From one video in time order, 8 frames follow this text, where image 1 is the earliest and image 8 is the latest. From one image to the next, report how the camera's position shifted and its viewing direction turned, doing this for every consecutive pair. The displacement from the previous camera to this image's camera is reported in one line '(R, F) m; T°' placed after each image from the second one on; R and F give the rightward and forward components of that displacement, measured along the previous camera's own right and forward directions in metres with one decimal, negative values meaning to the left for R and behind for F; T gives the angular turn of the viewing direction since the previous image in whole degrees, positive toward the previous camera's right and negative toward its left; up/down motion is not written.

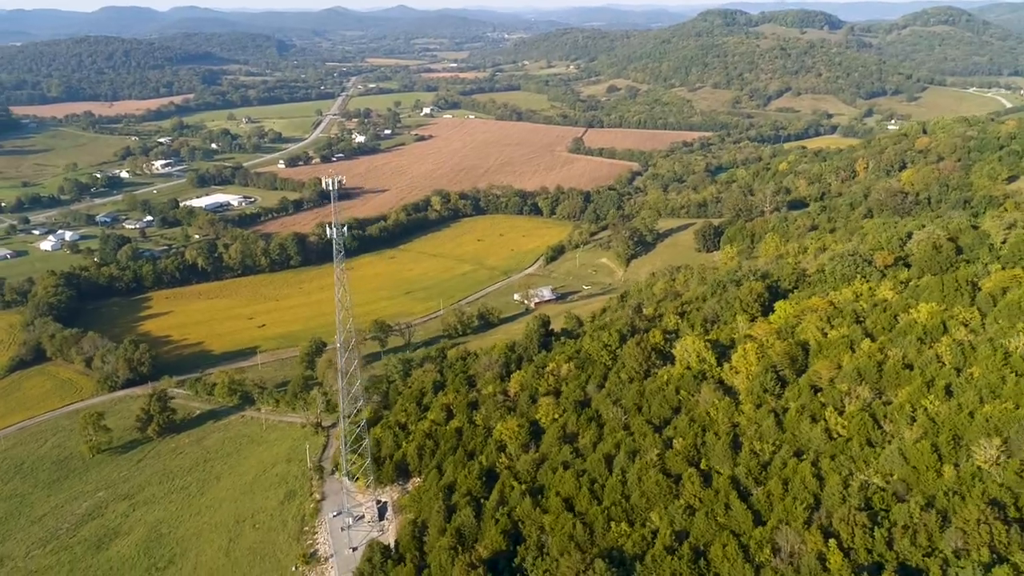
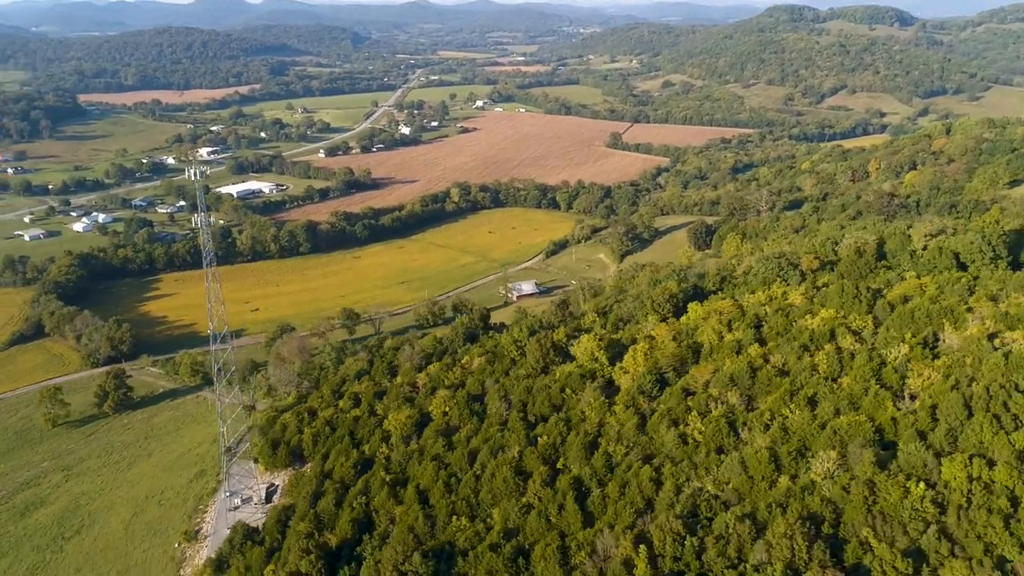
(+6.5, +0.4) m; -5°
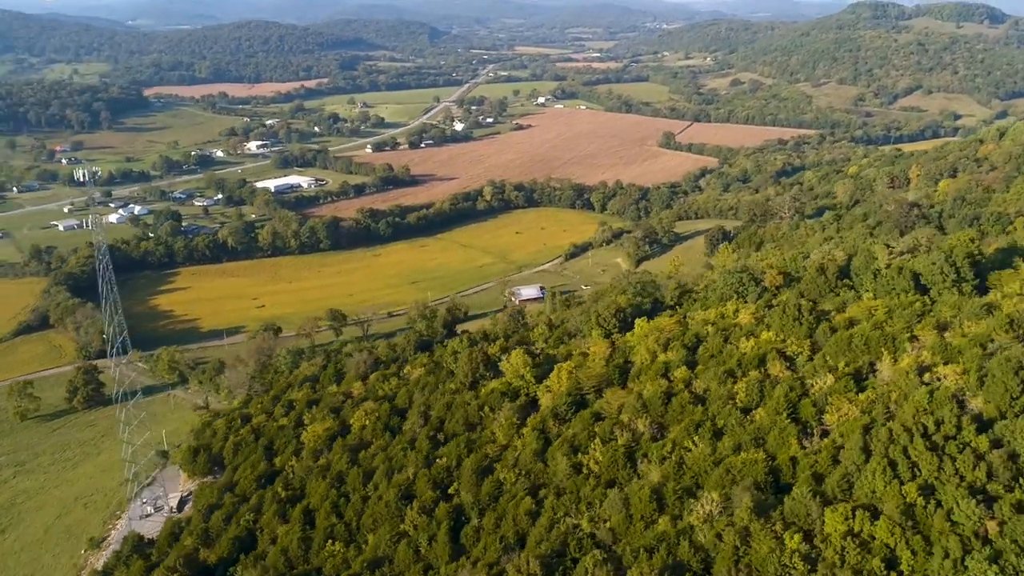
(+5.2, +1.8) m; -5°
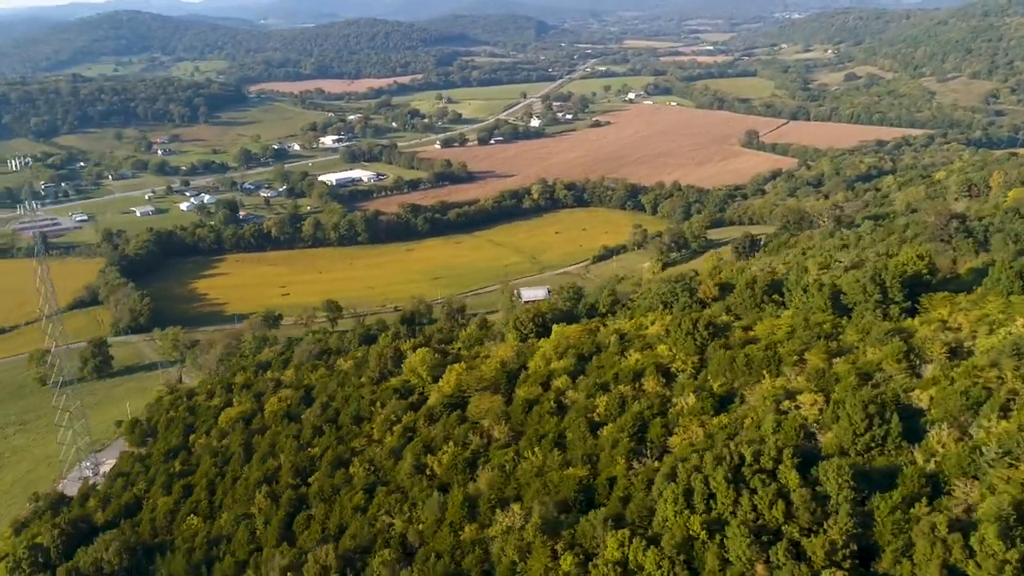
(+6.9, +1.9) m; -8°
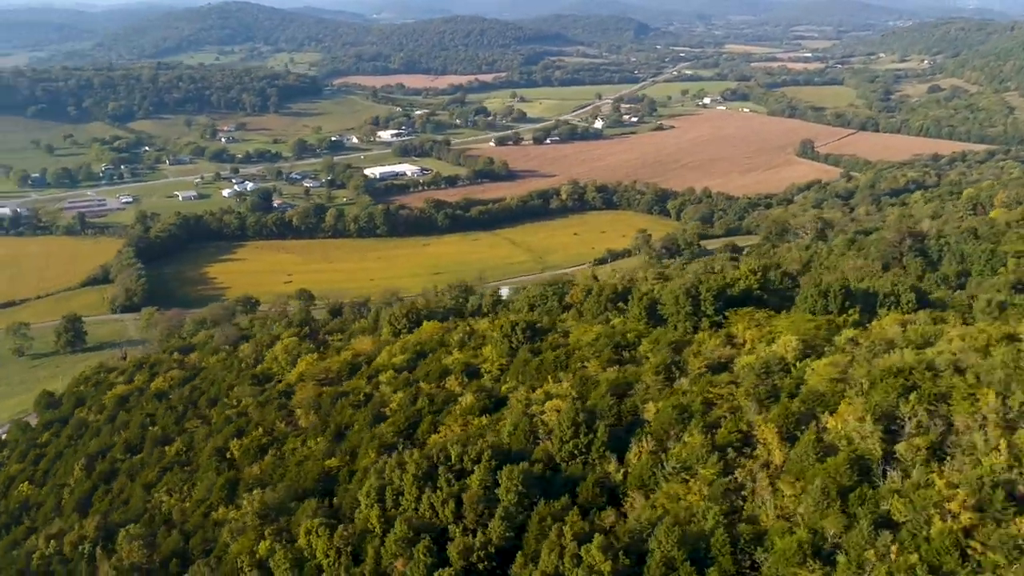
(+7.8, -0.2) m; -6°
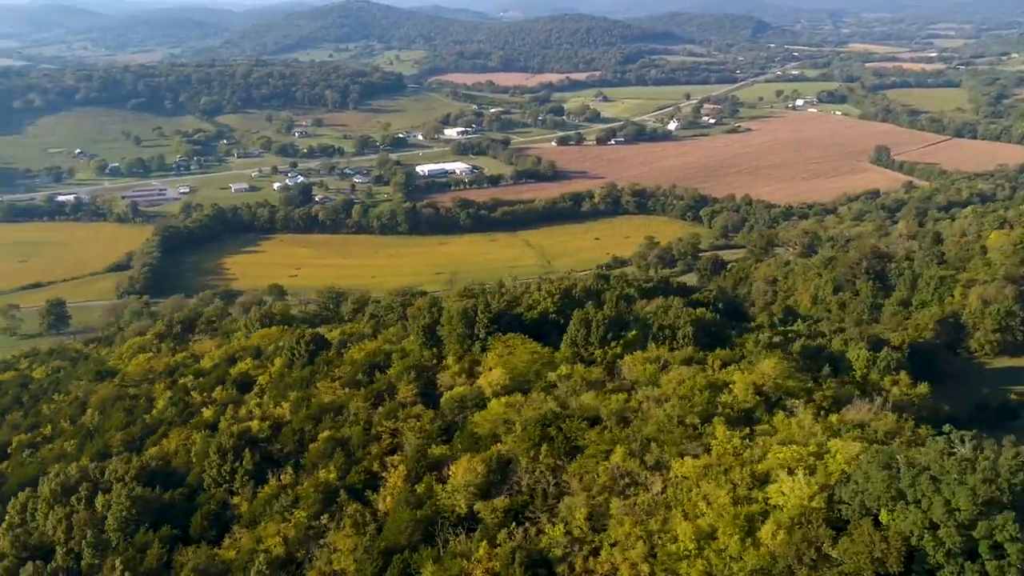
(+9.1, +1.9) m; -8°
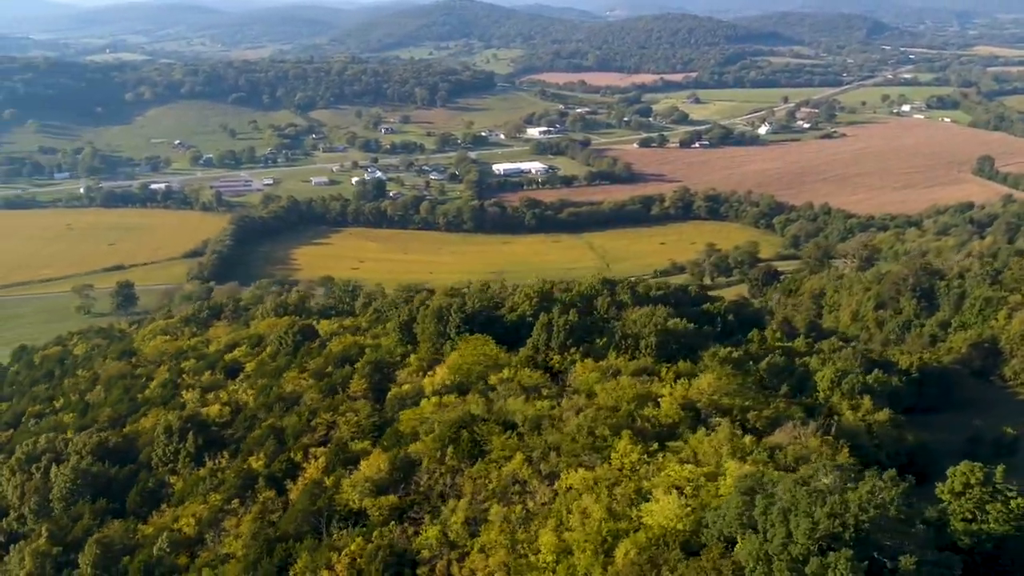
(+3.2, +0.1) m; -6°
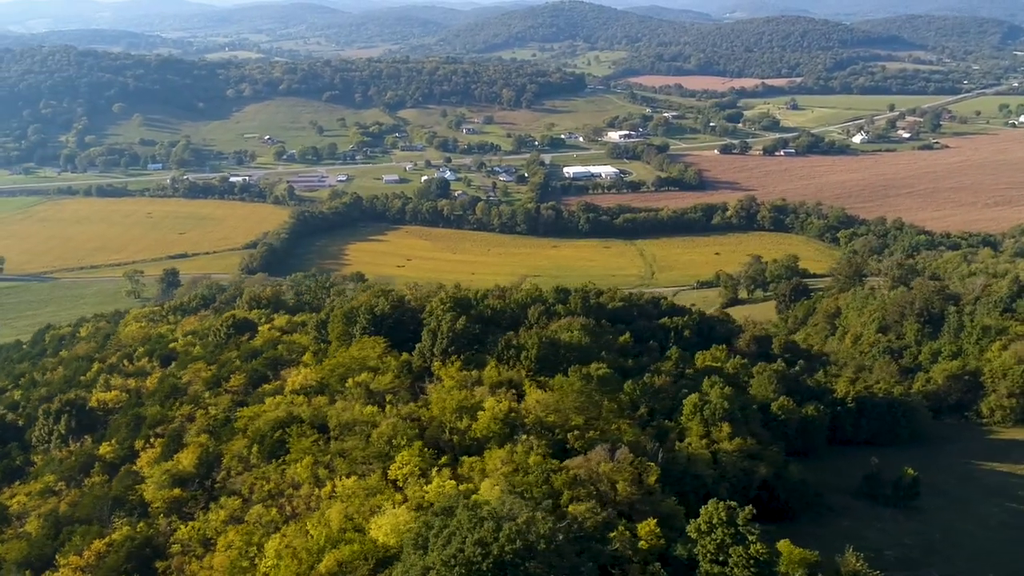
(+5.2, +0.4) m; -7°
